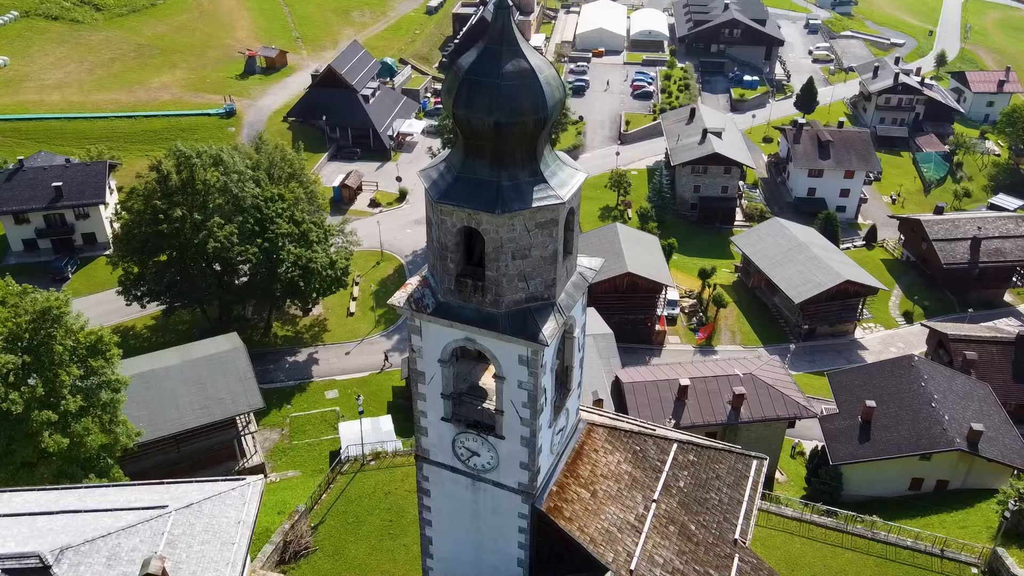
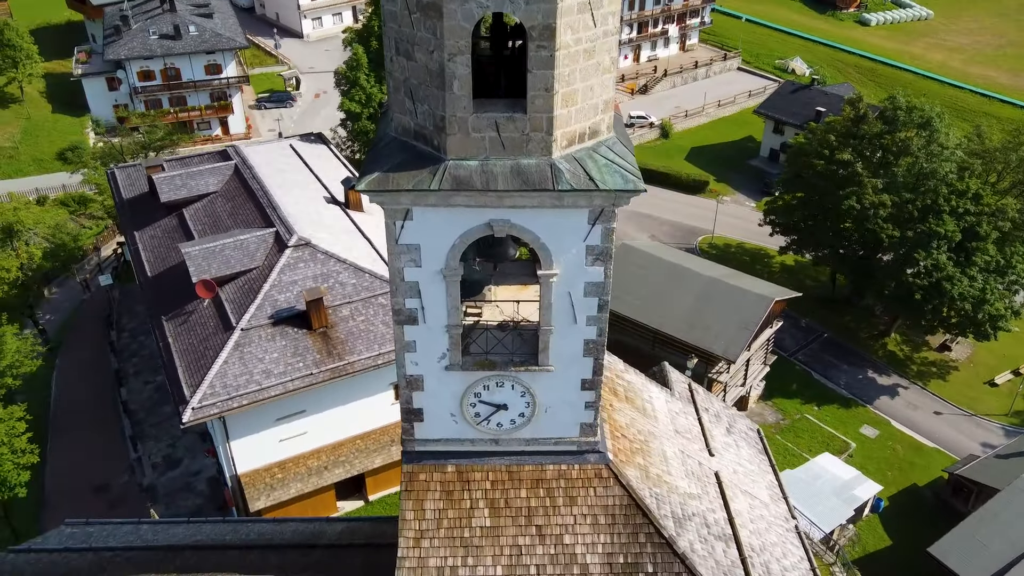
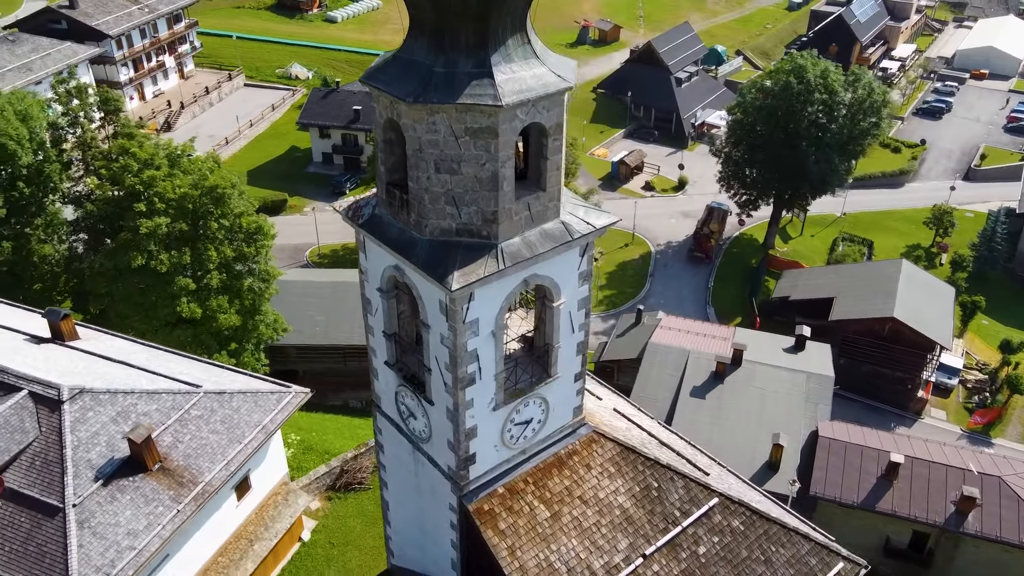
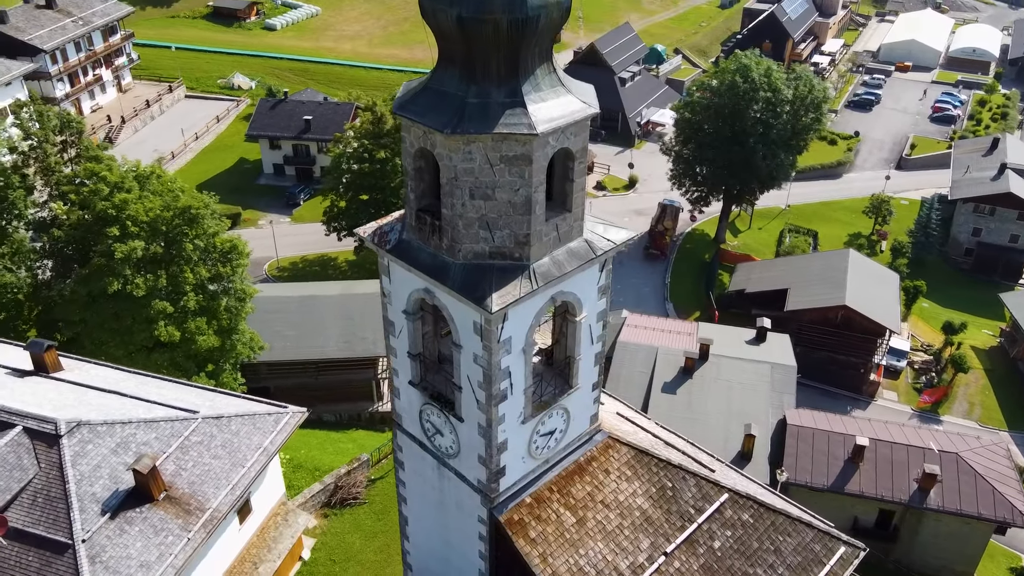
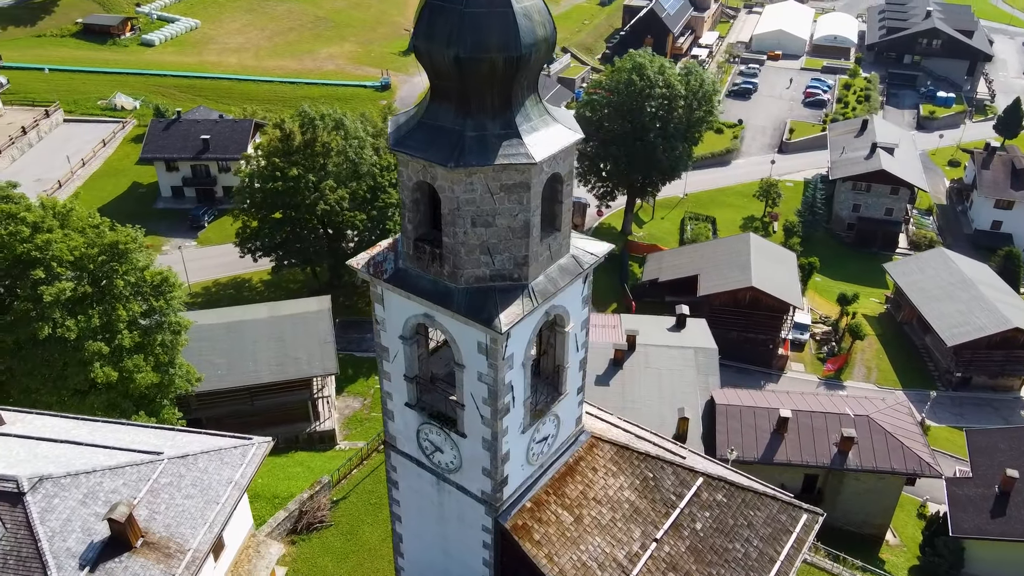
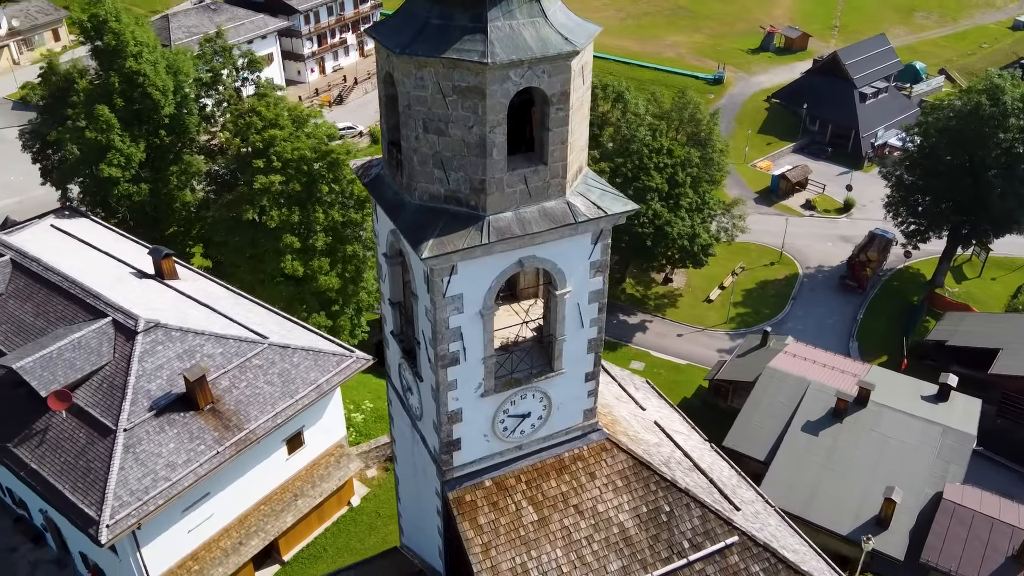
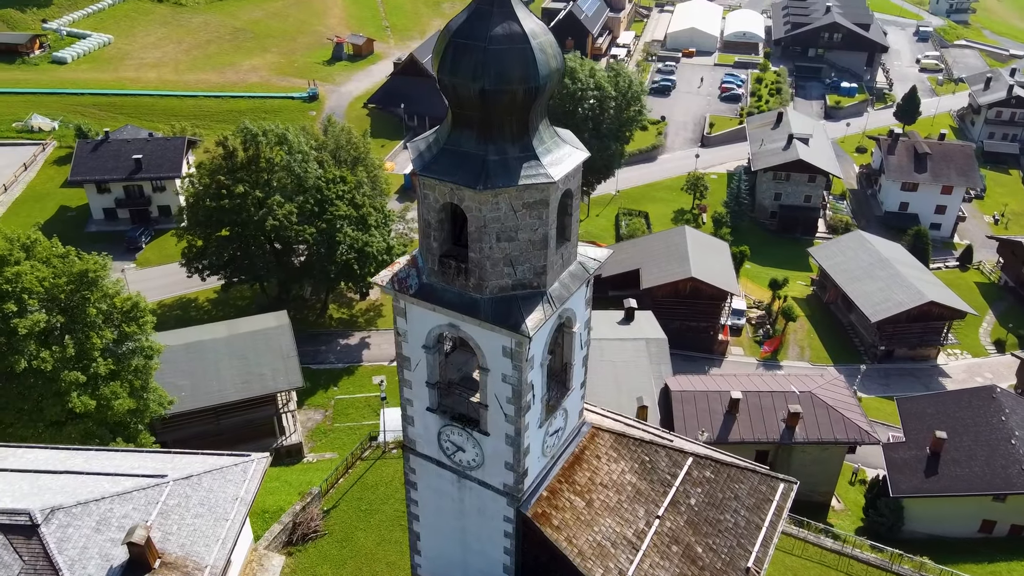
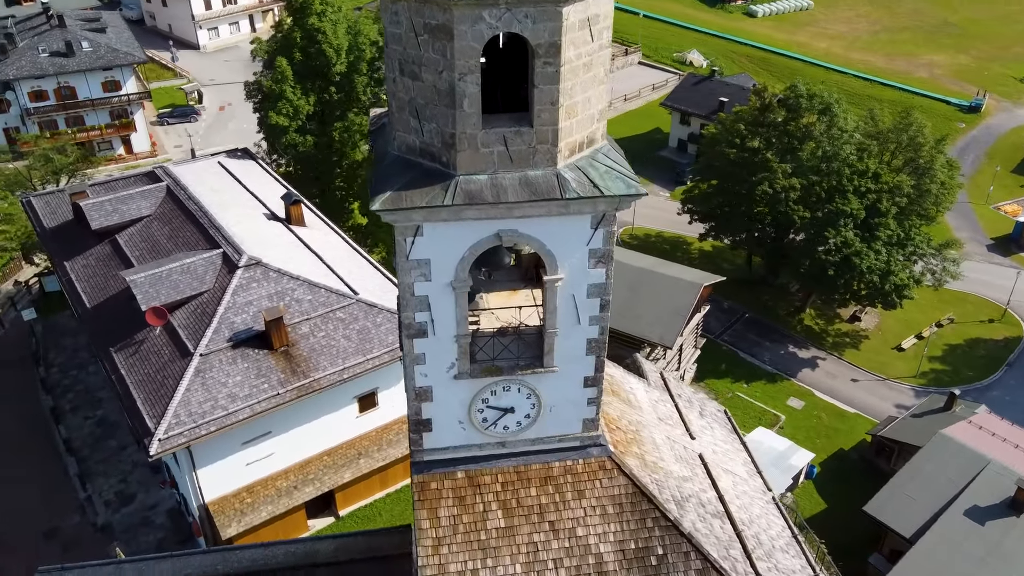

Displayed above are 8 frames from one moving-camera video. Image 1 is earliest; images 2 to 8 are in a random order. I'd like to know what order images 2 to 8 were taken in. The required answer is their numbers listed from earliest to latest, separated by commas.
7, 5, 4, 3, 6, 8, 2
